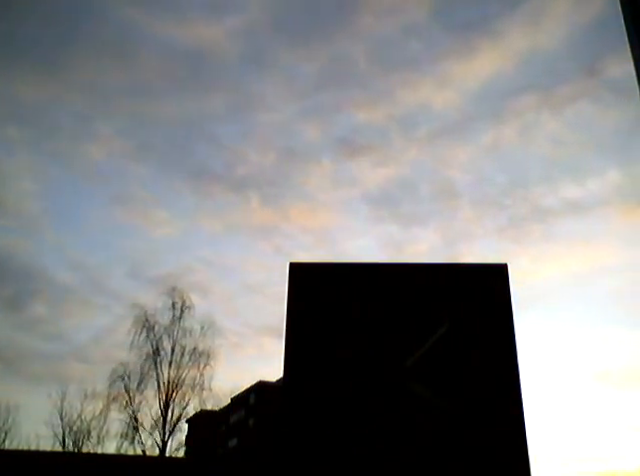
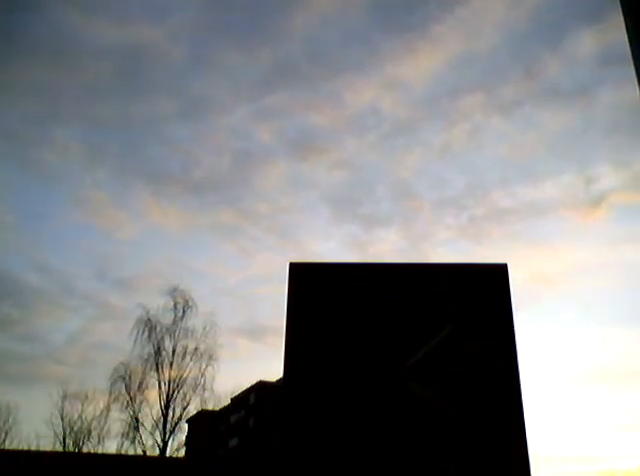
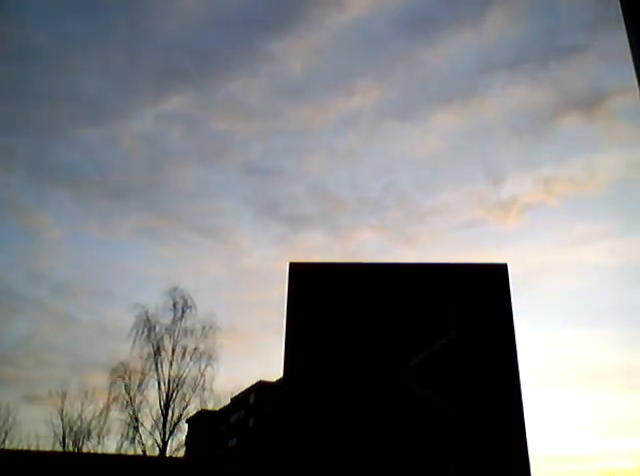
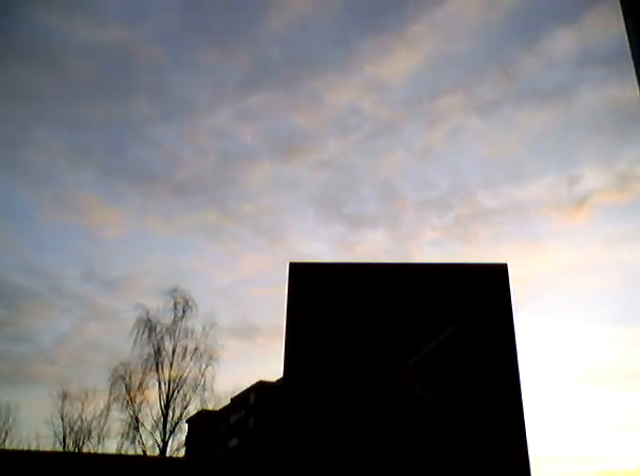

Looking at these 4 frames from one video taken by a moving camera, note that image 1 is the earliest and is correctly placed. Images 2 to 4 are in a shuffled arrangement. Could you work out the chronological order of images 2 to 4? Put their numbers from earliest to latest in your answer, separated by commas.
2, 4, 3
